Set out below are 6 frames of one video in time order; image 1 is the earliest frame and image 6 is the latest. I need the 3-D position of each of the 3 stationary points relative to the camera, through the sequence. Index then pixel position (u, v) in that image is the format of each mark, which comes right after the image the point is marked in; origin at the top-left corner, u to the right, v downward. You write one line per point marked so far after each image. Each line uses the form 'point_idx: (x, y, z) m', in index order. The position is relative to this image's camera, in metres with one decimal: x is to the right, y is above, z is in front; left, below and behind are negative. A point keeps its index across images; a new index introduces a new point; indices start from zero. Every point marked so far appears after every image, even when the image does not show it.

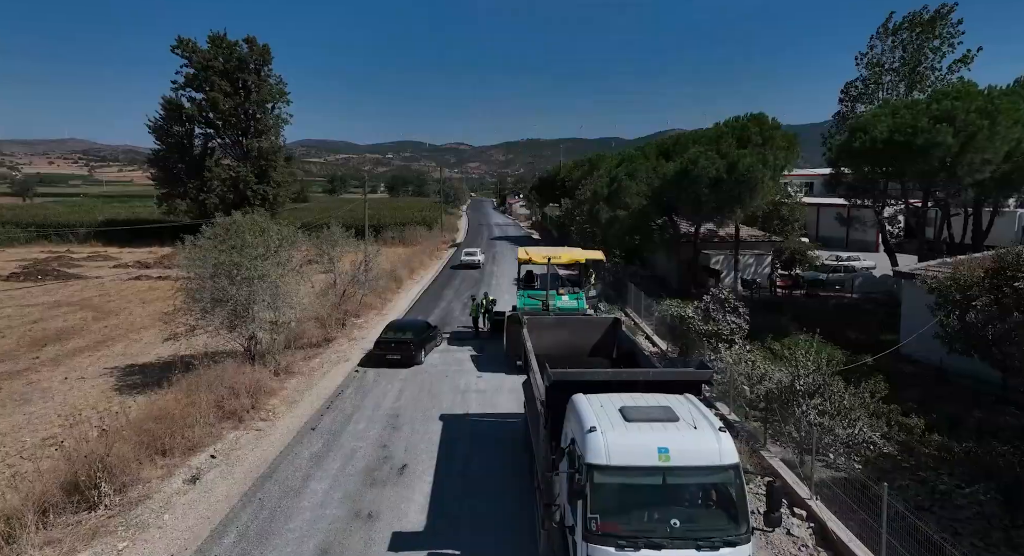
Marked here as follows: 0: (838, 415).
0: (+5.7, -2.4, +10.4) m
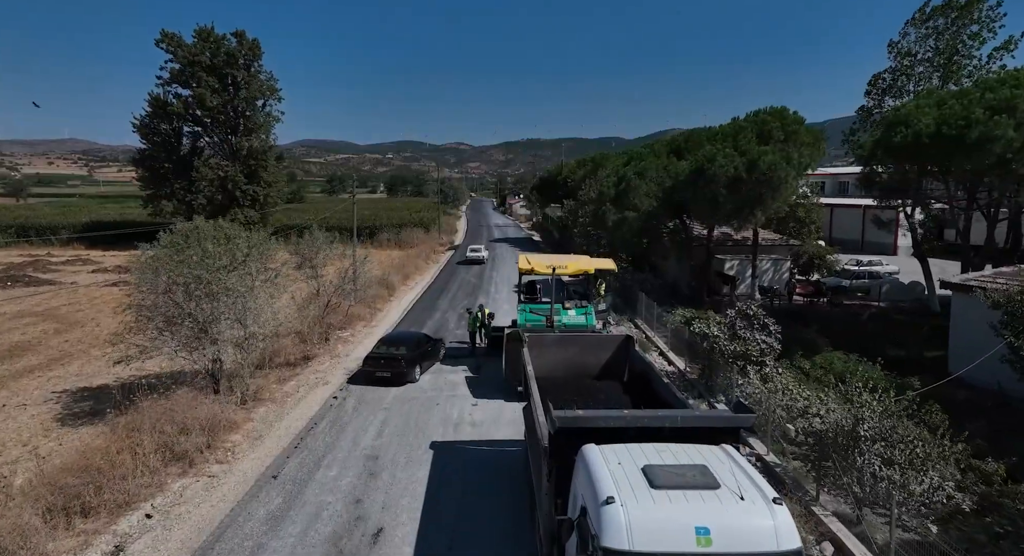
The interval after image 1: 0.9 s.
0: (+5.7, -2.7, +8.5) m
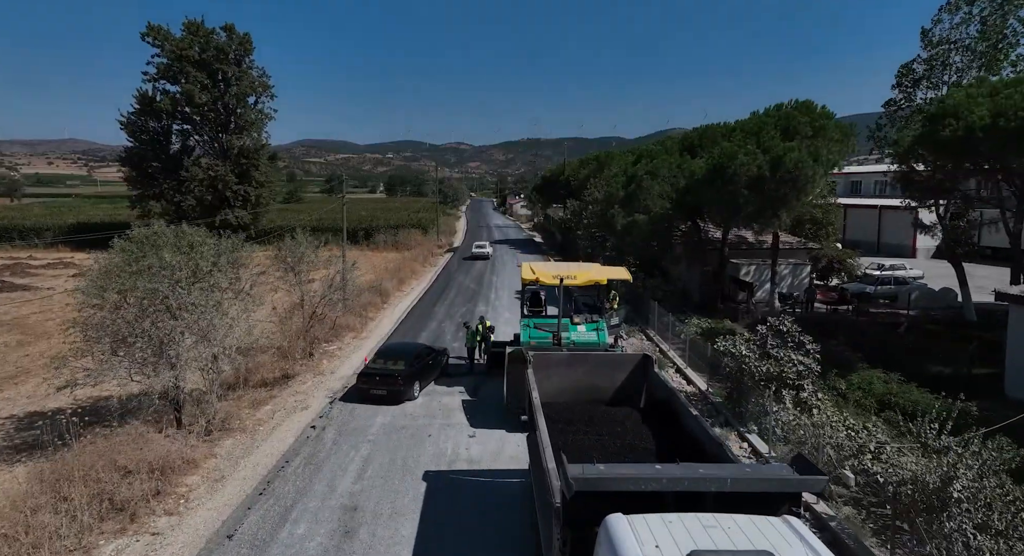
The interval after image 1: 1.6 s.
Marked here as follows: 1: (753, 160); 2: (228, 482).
0: (+5.8, -3.0, +6.8) m
1: (+7.8, +3.8, +19.1) m
2: (-4.8, -3.5, +10.1) m
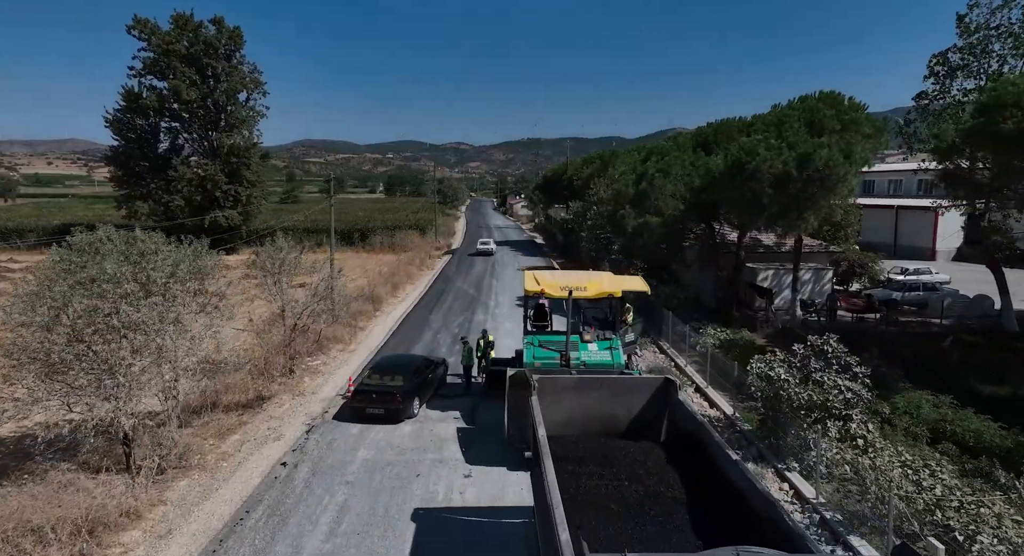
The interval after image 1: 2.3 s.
0: (+5.8, -3.2, +5.1) m
1: (+7.8, +3.6, +17.4) m
2: (-4.8, -3.7, +8.4) m
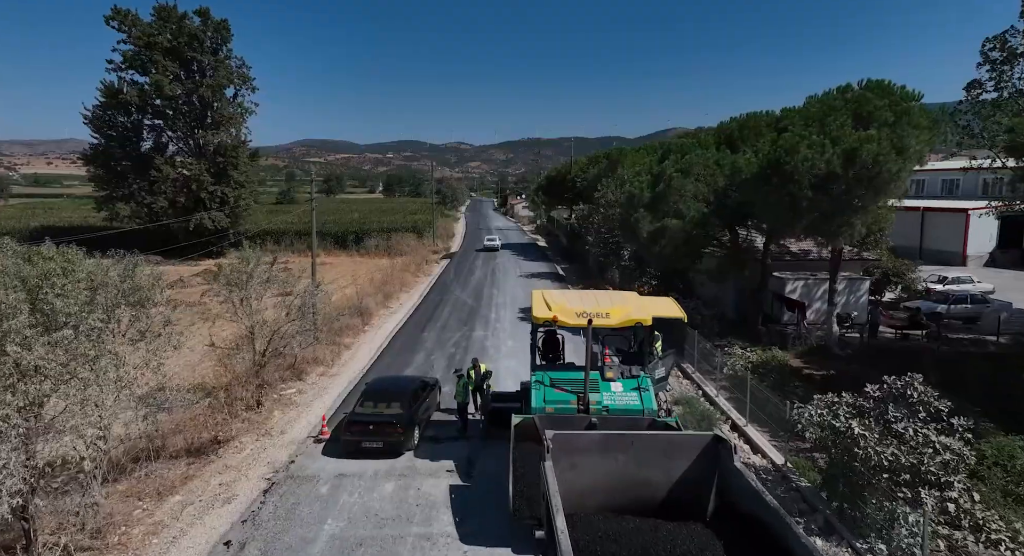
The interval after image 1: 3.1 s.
0: (+5.9, -3.6, +2.8) m
1: (+7.9, +3.2, +15.1) m
2: (-4.7, -4.1, +6.2) m
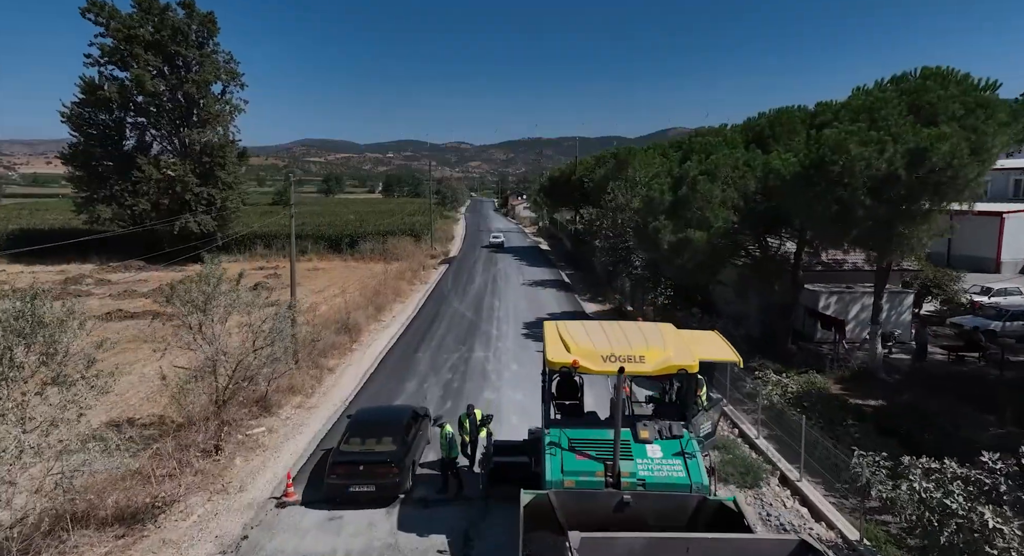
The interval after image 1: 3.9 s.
0: (+6.0, -4.0, +0.7) m
1: (+8.0, +2.7, +13.0) m
2: (-4.6, -4.5, +4.0) m
